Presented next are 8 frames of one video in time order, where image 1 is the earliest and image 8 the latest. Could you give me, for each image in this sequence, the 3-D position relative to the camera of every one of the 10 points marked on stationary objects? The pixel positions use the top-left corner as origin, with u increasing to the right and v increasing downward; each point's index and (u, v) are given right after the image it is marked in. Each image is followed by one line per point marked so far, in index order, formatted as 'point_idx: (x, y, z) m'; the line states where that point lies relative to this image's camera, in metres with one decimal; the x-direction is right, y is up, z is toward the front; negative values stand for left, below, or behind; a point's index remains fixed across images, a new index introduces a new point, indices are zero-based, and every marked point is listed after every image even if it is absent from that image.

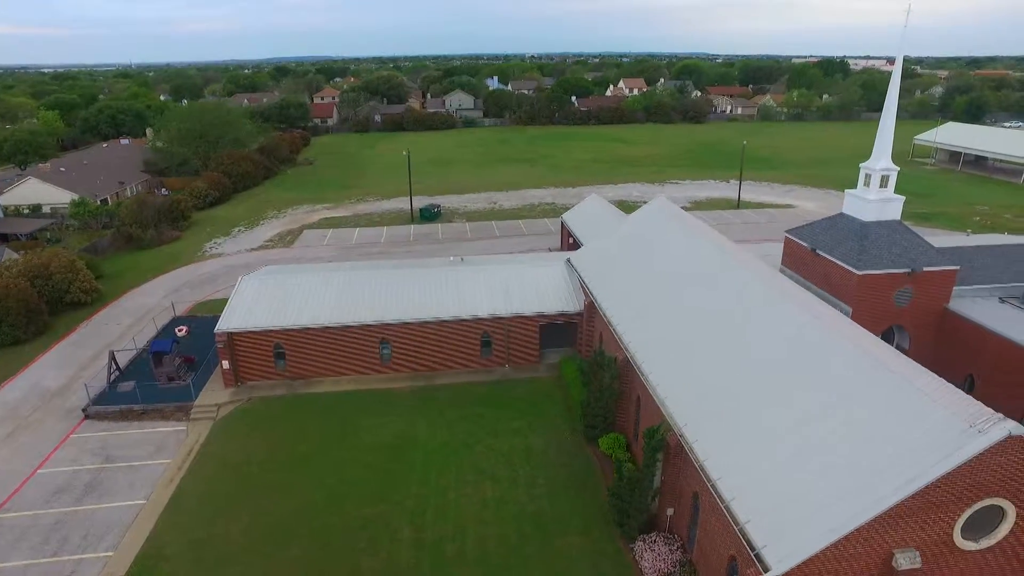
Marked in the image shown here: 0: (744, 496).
0: (+4.5, -4.1, +14.8) m
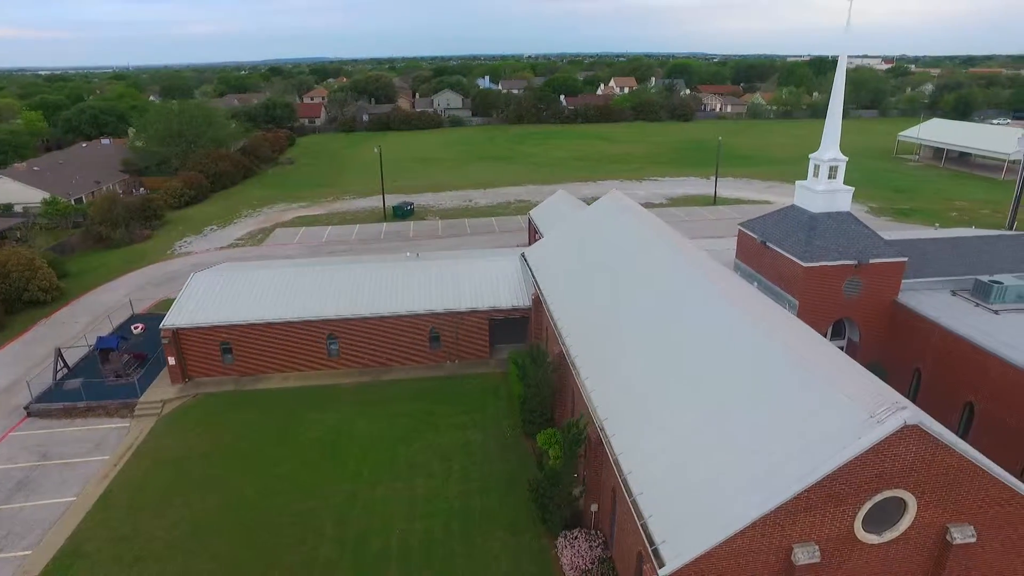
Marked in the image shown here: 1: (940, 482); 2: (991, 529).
0: (+2.6, -3.9, +14.4) m
1: (+7.2, -3.4, +12.7) m
2: (+8.5, -4.3, +13.4) m
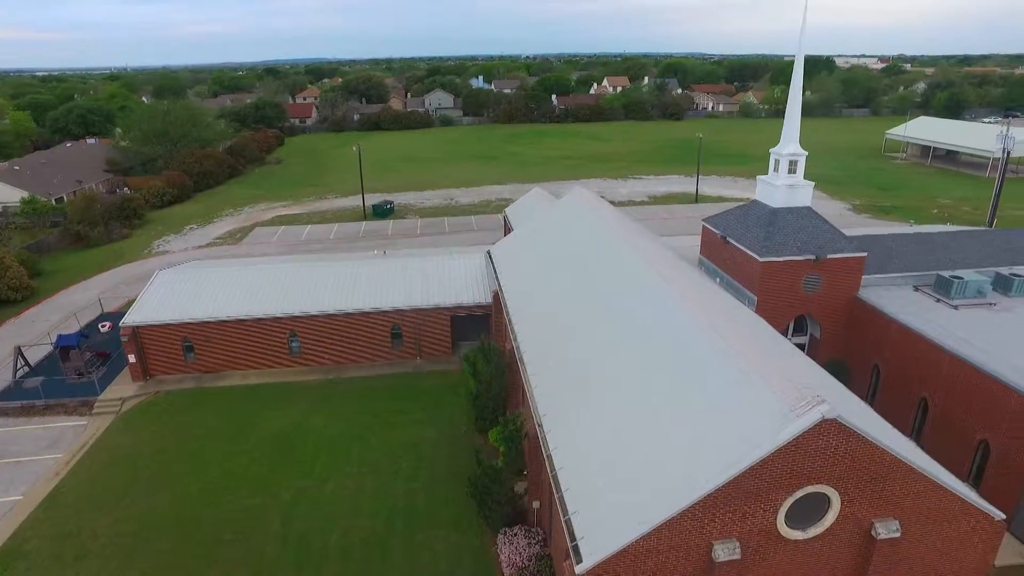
0: (+1.2, -3.8, +14.3) m
1: (+5.8, -3.2, +12.5) m
2: (+7.1, -4.2, +13.2) m
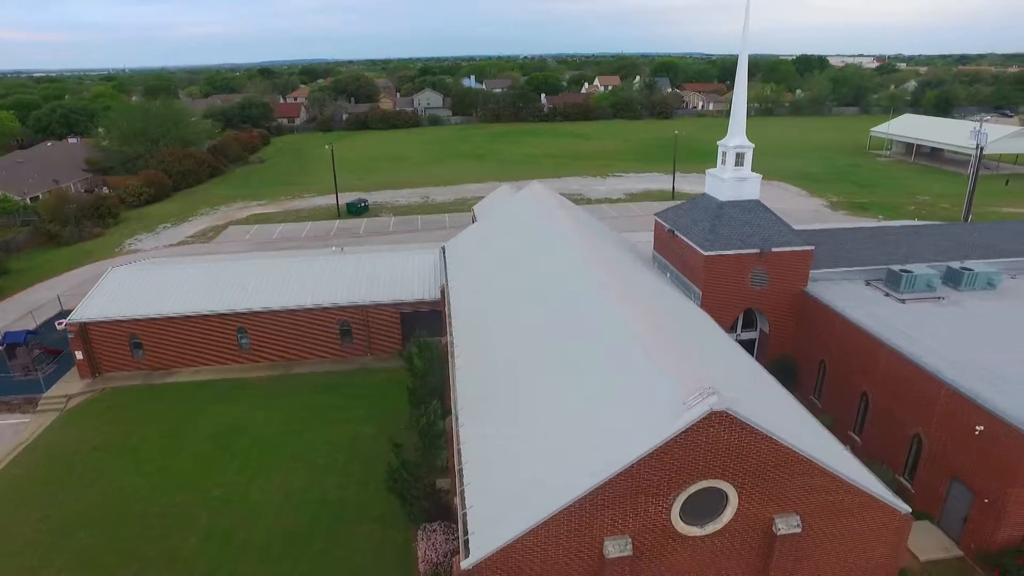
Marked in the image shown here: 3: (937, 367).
0: (-0.6, -3.6, +14.0) m
1: (+4.0, -3.0, +12.3) m
2: (+5.2, -4.0, +12.9) m
3: (+10.4, -1.9, +18.4) m
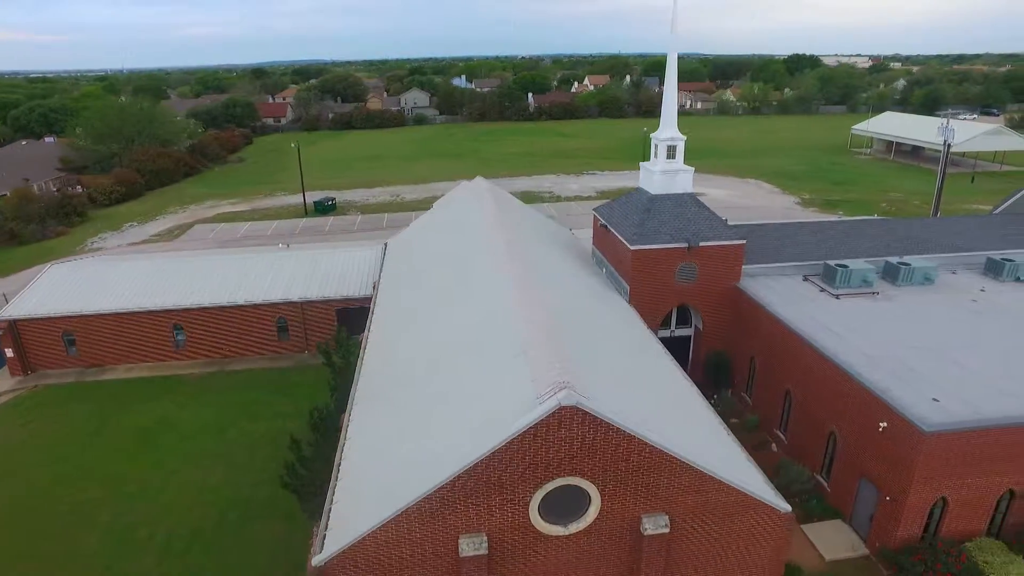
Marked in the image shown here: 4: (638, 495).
0: (-2.9, -3.4, +13.6) m
1: (+1.7, -2.9, +11.8) m
2: (+2.9, -3.8, +12.5) m
3: (+8.1, -1.8, +18.0) m
4: (+2.0, -3.3, +12.1) m
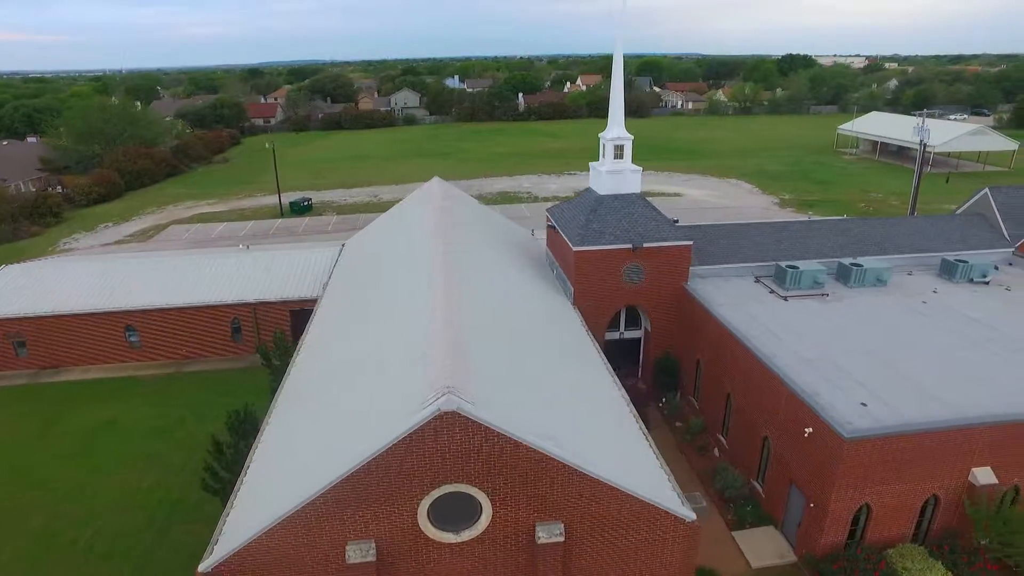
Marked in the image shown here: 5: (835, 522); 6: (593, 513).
0: (-4.6, -3.5, +13.3) m
1: (0.0, -2.9, +11.6) m
2: (+1.2, -3.9, +12.2) m
3: (+6.5, -1.8, +17.7) m
4: (+0.3, -3.4, +11.9) m
5: (+6.6, -4.8, +15.3) m
6: (+1.3, -3.6, +12.1) m
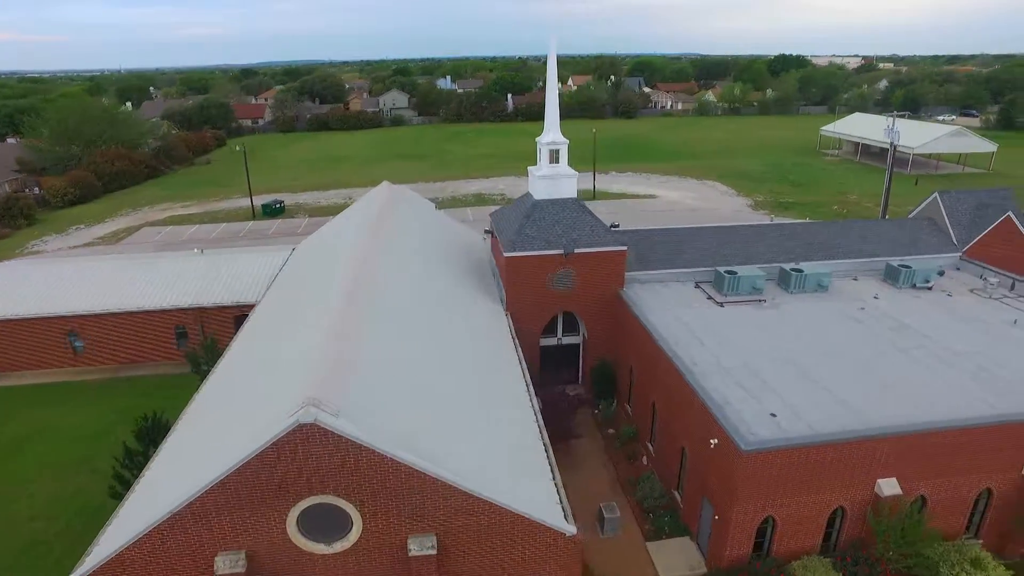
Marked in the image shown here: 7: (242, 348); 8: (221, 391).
0: (-6.6, -3.7, +13.1) m
1: (-2.0, -3.1, +11.4) m
2: (-0.8, -4.0, +12.0) m
3: (+4.5, -2.0, +17.5) m
4: (-1.7, -3.6, +11.7) m
5: (+4.6, -4.9, +15.1) m
6: (-0.7, -3.8, +11.9) m
7: (-6.7, -1.6, +18.8) m
8: (-6.2, -2.3, +16.1) m
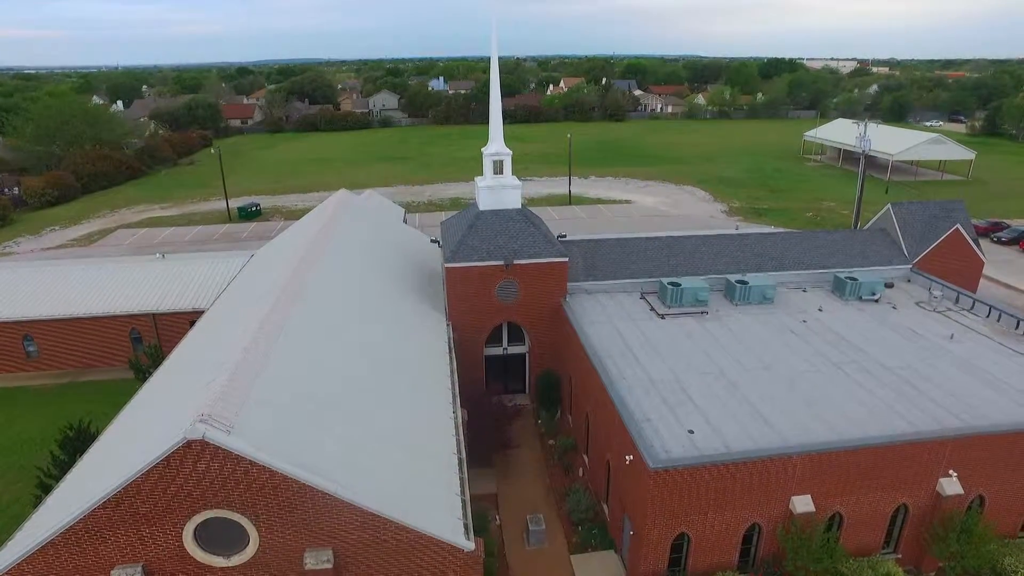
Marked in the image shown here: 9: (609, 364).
0: (-8.3, -3.9, +13.2) m
1: (-3.7, -3.4, +11.5) m
2: (-2.5, -4.3, +12.1) m
3: (+2.8, -2.3, +17.6) m
4: (-3.4, -3.8, +11.7) m
5: (+2.9, -5.3, +15.2) m
6: (-2.4, -4.1, +12.0) m
7: (-8.4, -1.8, +18.9) m
8: (-7.9, -2.5, +16.1) m
9: (+2.4, -1.9, +18.8) m
